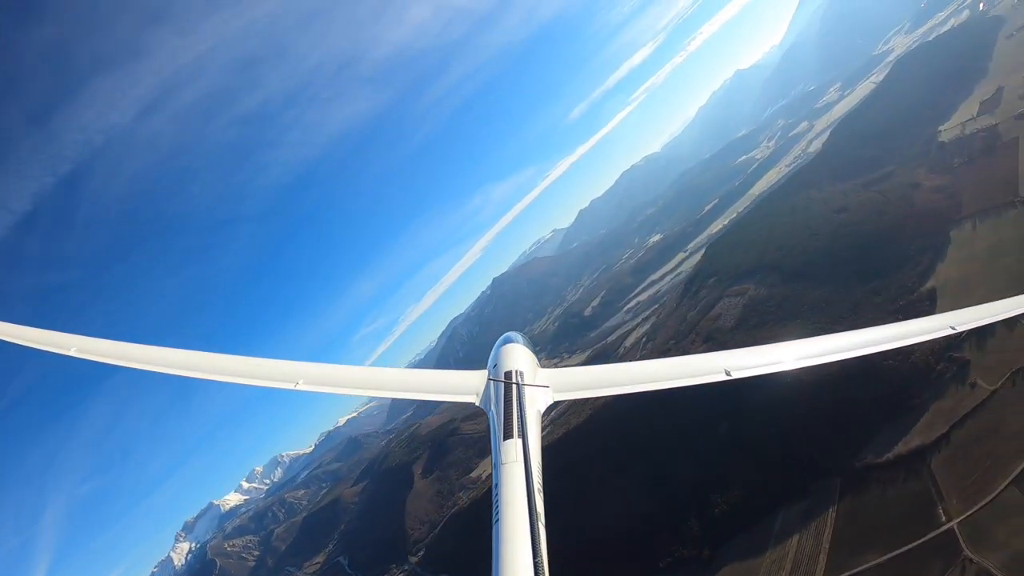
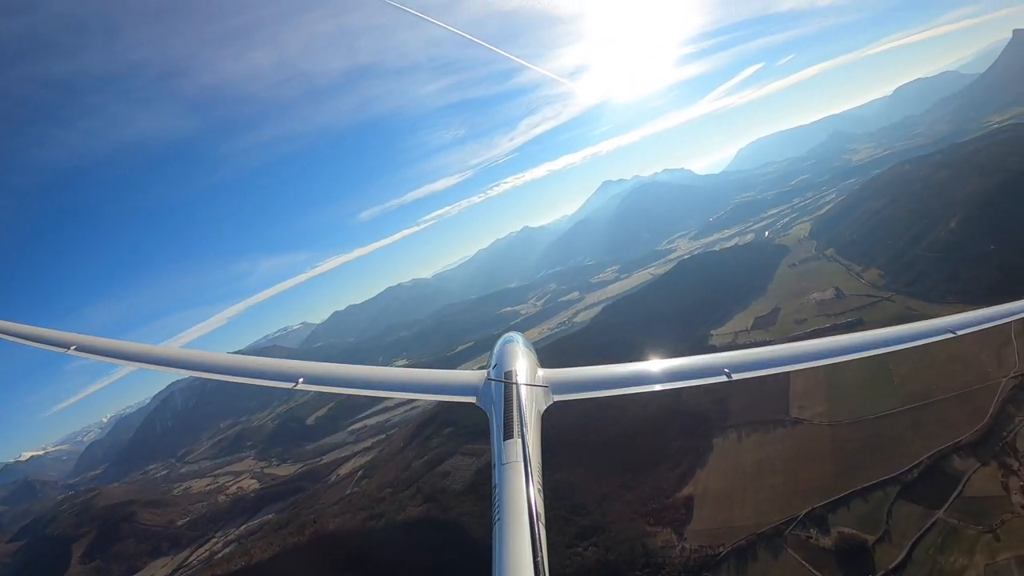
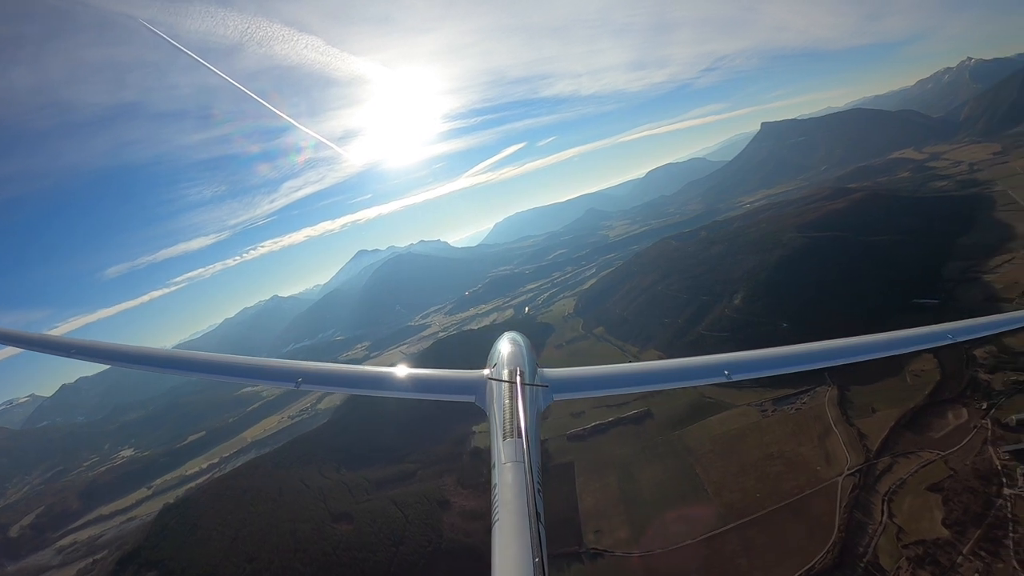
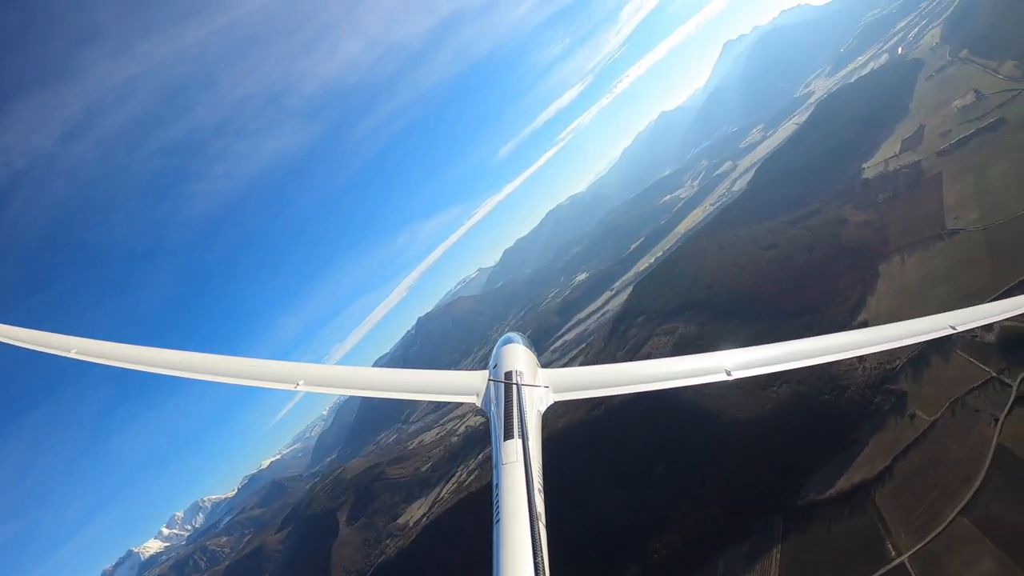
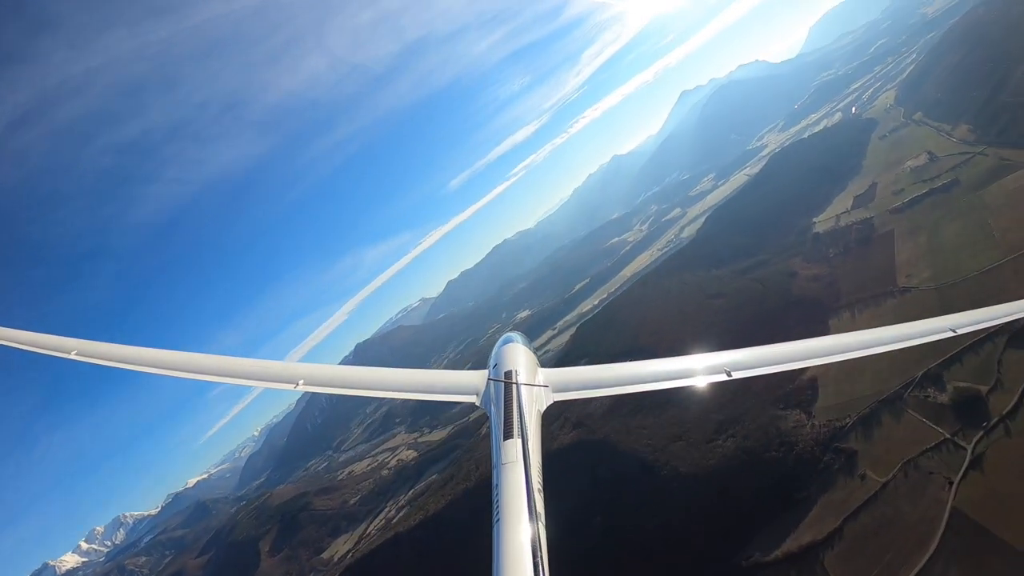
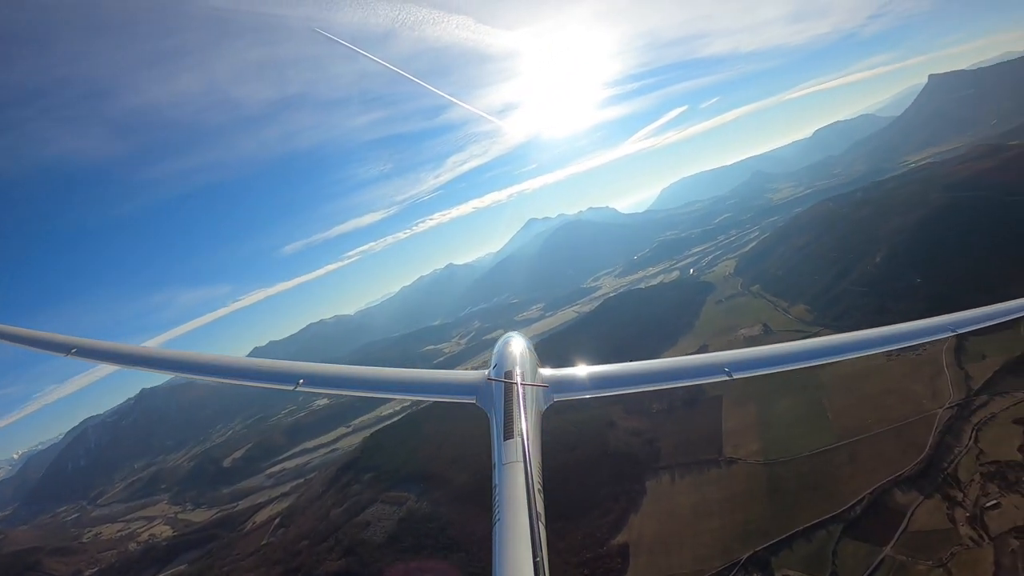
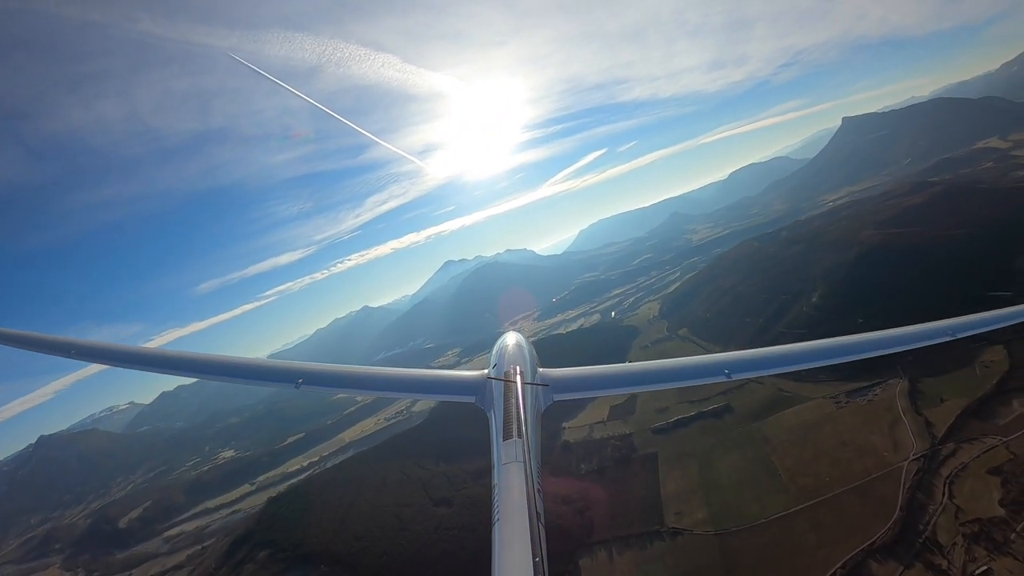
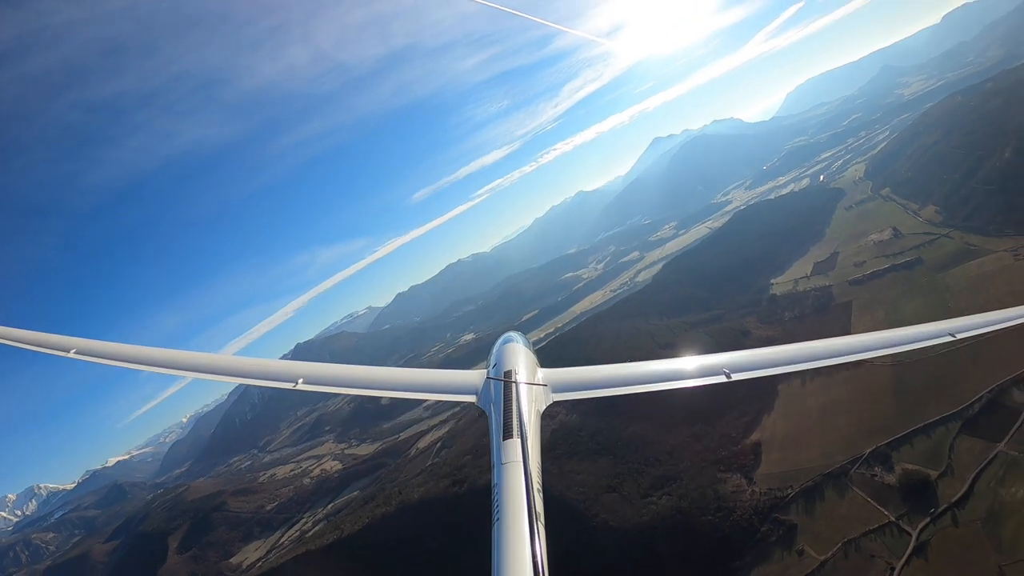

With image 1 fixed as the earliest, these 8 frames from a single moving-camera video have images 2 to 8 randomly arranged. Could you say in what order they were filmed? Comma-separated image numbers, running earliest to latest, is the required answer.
4, 5, 8, 2, 6, 7, 3
